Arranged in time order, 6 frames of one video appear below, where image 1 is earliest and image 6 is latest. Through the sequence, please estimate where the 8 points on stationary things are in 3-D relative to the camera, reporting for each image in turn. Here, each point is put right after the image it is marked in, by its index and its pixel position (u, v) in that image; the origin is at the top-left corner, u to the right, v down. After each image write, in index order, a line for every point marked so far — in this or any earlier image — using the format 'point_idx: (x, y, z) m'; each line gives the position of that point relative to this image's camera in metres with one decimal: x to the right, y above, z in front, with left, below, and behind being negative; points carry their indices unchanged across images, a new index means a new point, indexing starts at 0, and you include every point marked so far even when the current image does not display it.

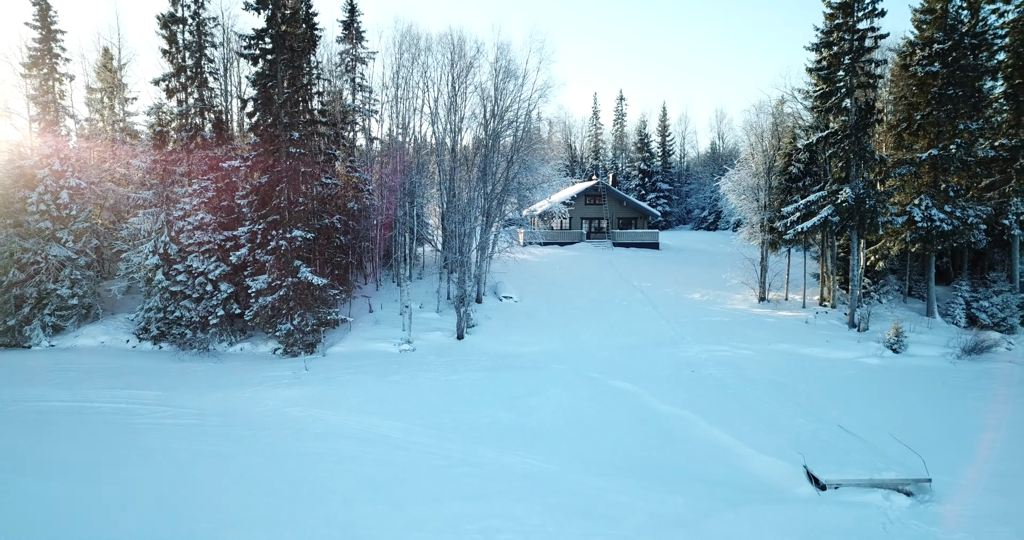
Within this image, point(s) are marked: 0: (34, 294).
0: (-9.8, -0.5, +15.1) m
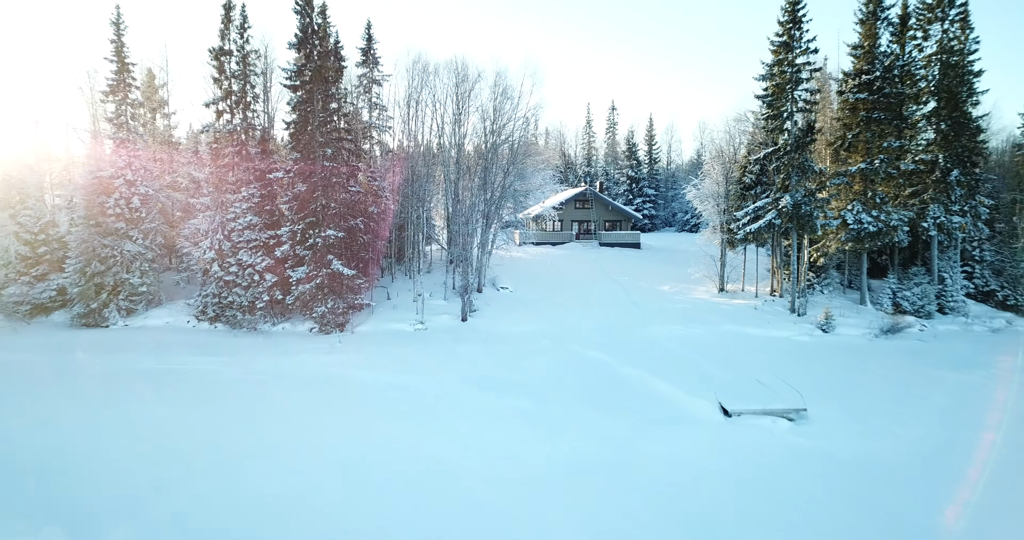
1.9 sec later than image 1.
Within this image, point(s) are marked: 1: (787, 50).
0: (-10.0, -0.3, +18.2) m
1: (+7.1, +5.7, +18.9) m
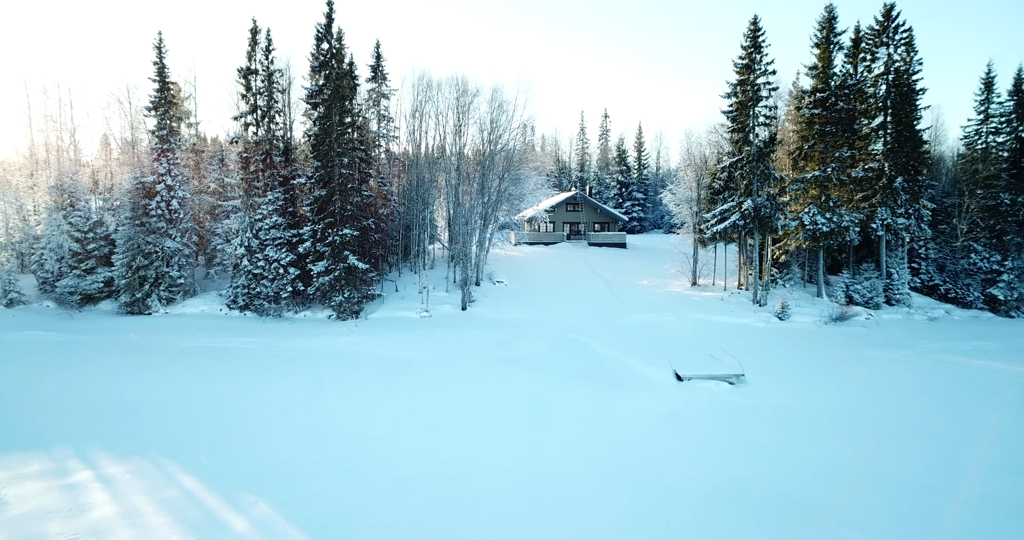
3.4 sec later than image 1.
0: (-10.1, -0.1, +20.6) m
1: (+6.9, +5.8, +21.4) m
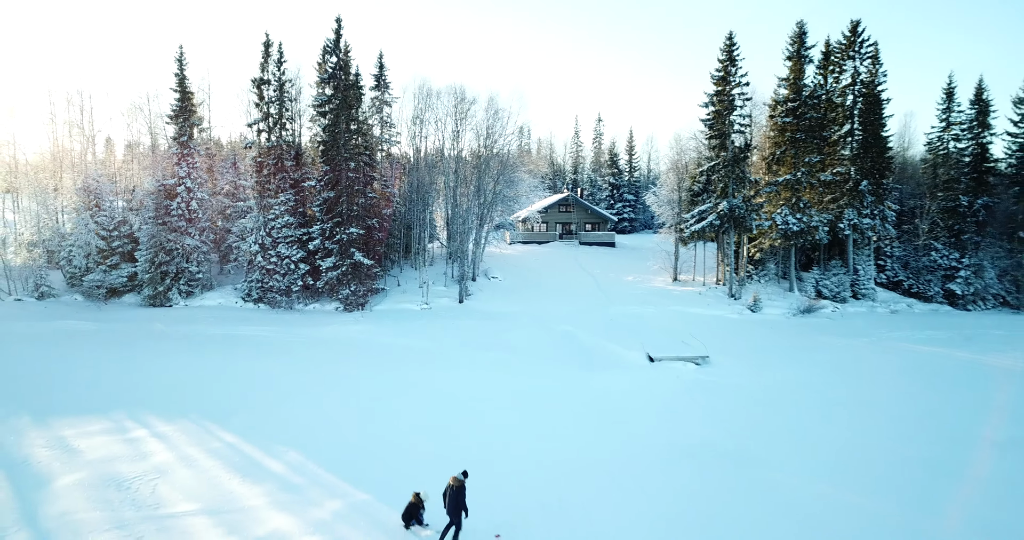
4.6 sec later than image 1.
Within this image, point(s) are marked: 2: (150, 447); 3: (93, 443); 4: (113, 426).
0: (-10.3, 0.0, +22.3) m
1: (+6.8, +6.0, +23.2) m
2: (-5.0, -2.5, +10.1) m
3: (-5.9, -2.4, +10.2) m
4: (-6.1, -2.4, +11.1) m
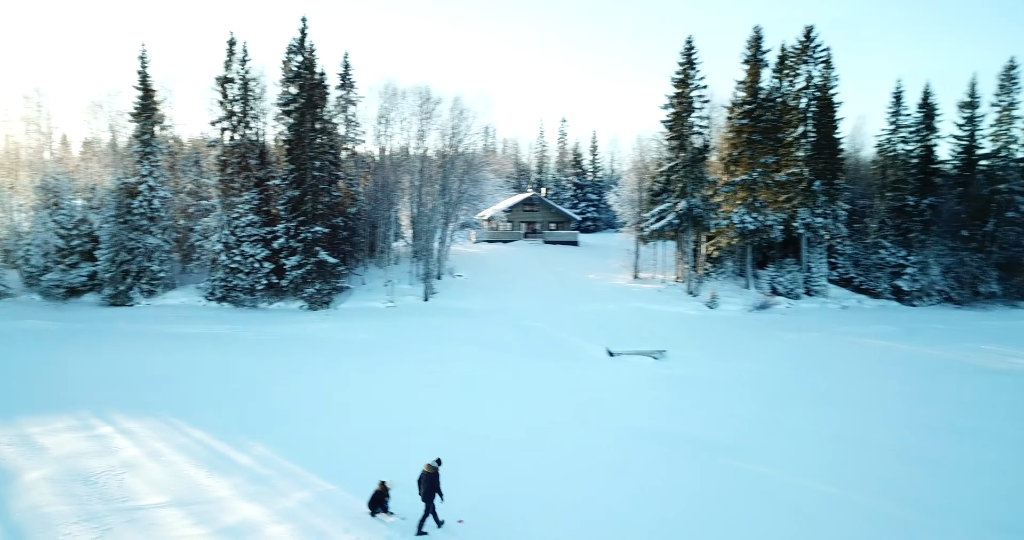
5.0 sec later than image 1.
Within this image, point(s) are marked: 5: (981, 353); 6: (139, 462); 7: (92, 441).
0: (-11.4, 0.0, +22.2) m
1: (+5.6, +6.0, +23.8) m
2: (-5.5, -2.4, +10.2) m
3: (-6.4, -2.4, +10.3) m
4: (-6.6, -2.3, +11.1) m
5: (+11.9, -2.1, +18.5) m
6: (-4.8, -2.5, +9.5) m
7: (-6.0, -2.4, +10.3) m
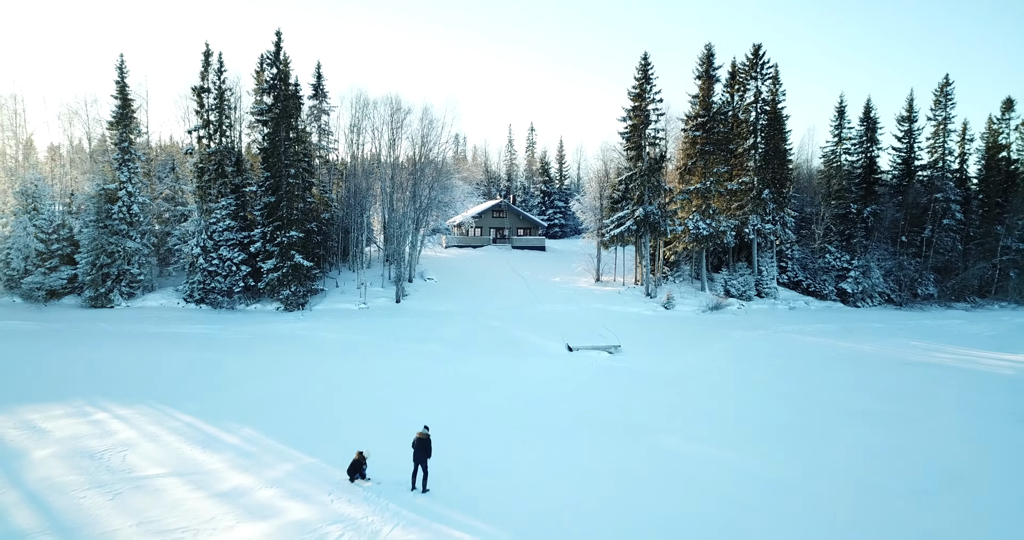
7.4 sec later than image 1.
0: (-12.5, -0.1, +22.9) m
1: (+4.5, +5.9, +25.3) m
2: (-6.1, -2.4, +11.2) m
3: (-7.0, -2.4, +11.2) m
4: (-7.2, -2.3, +12.1) m
5: (+11.0, -2.2, +20.2) m
6: (-5.4, -2.5, +10.5) m
7: (-6.5, -2.4, +11.3) m
